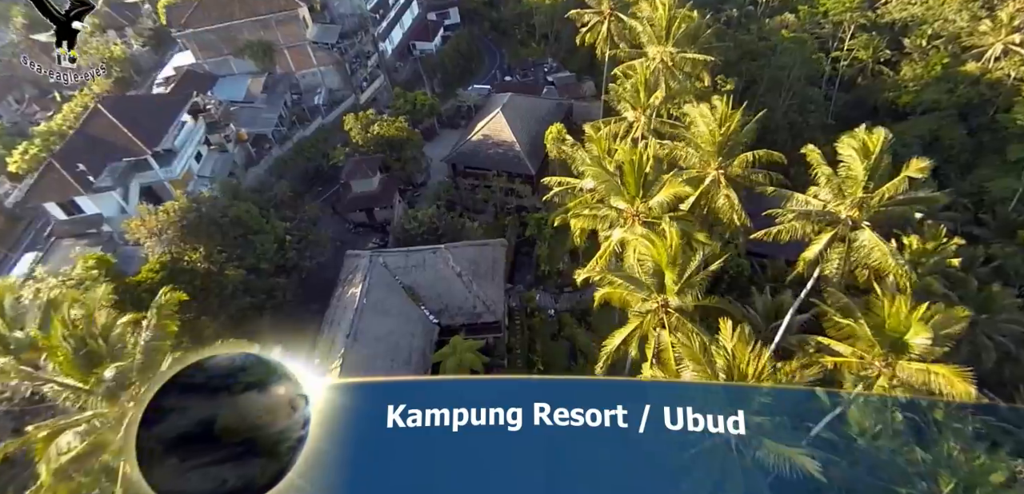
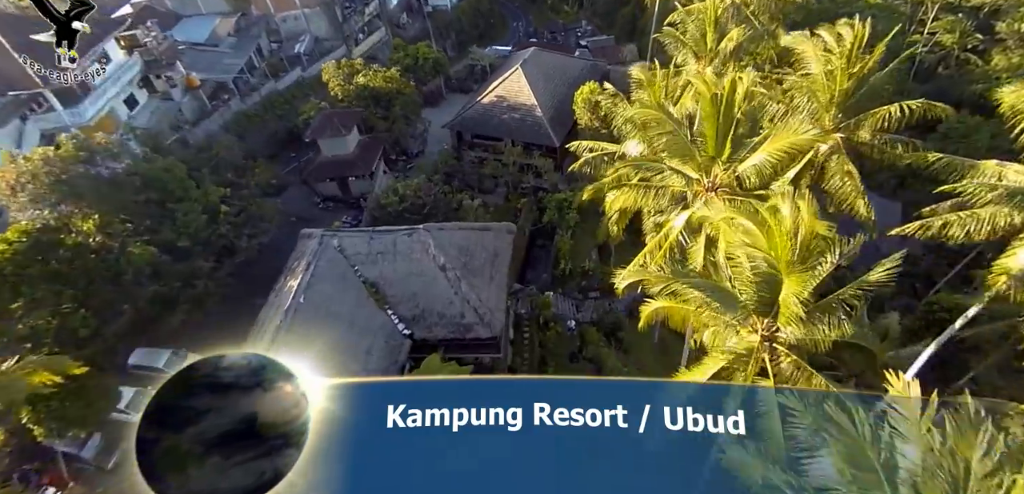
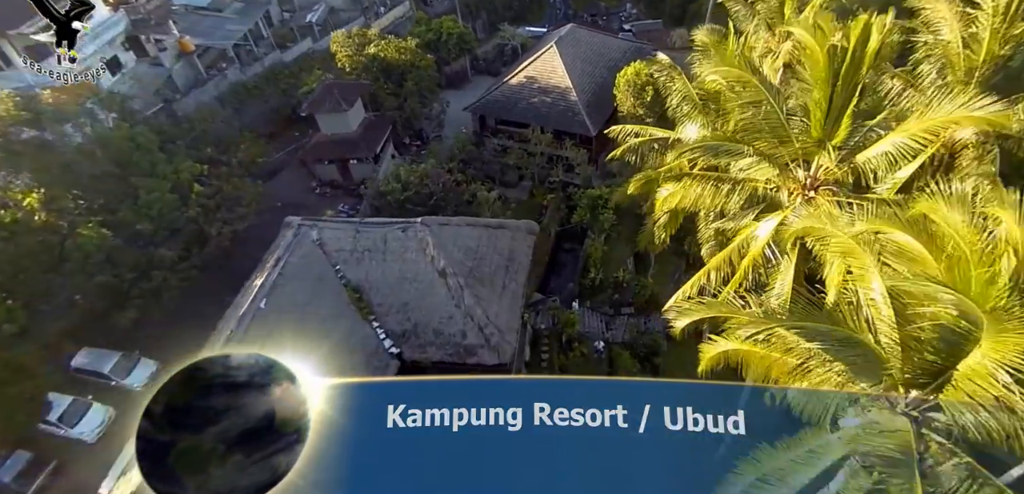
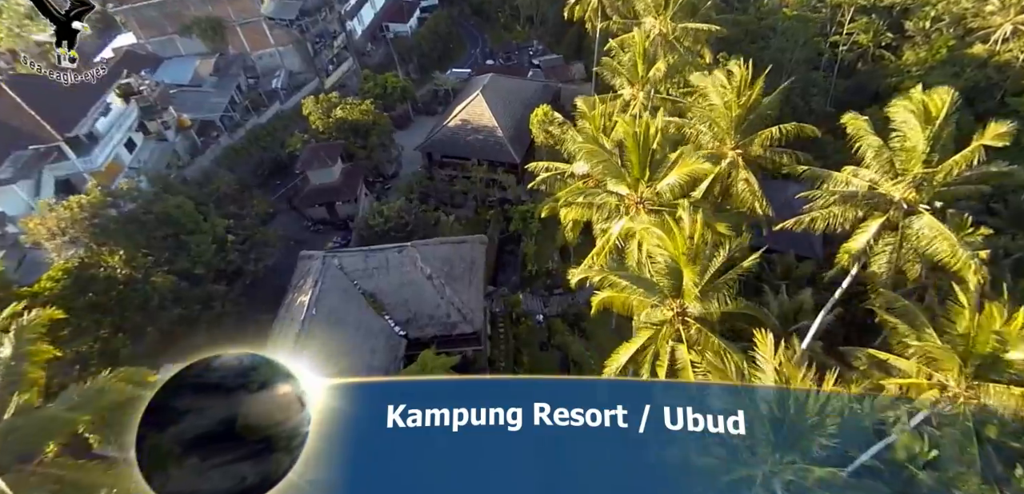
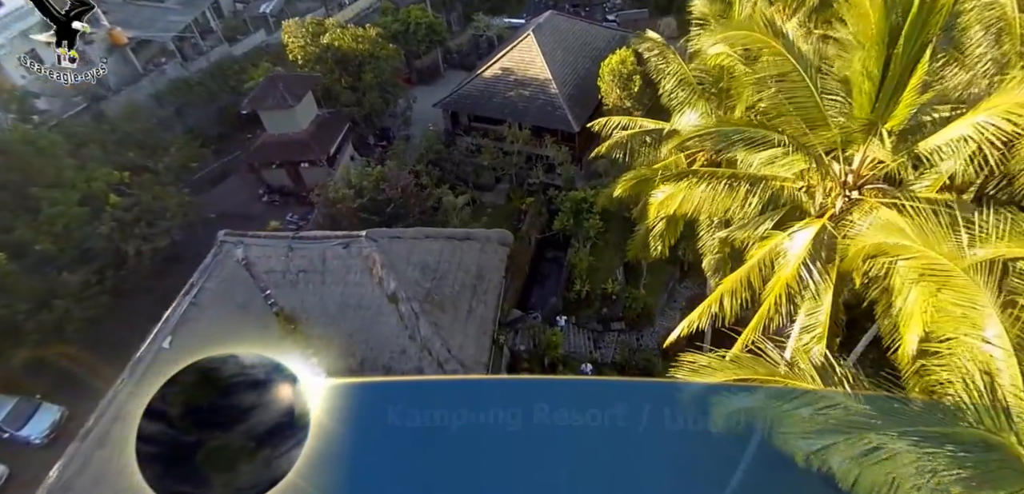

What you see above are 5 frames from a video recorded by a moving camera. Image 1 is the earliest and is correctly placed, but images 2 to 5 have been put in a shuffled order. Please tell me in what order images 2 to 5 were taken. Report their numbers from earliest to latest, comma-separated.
4, 2, 3, 5
